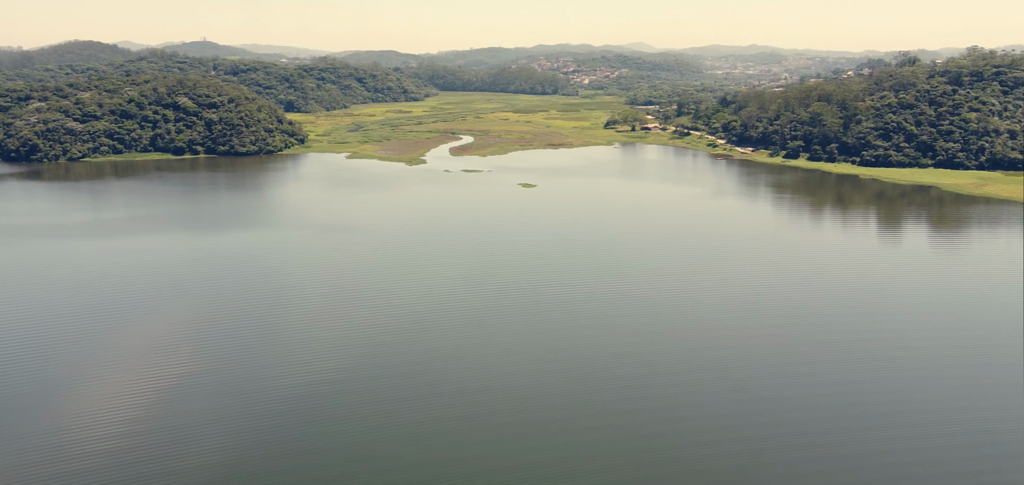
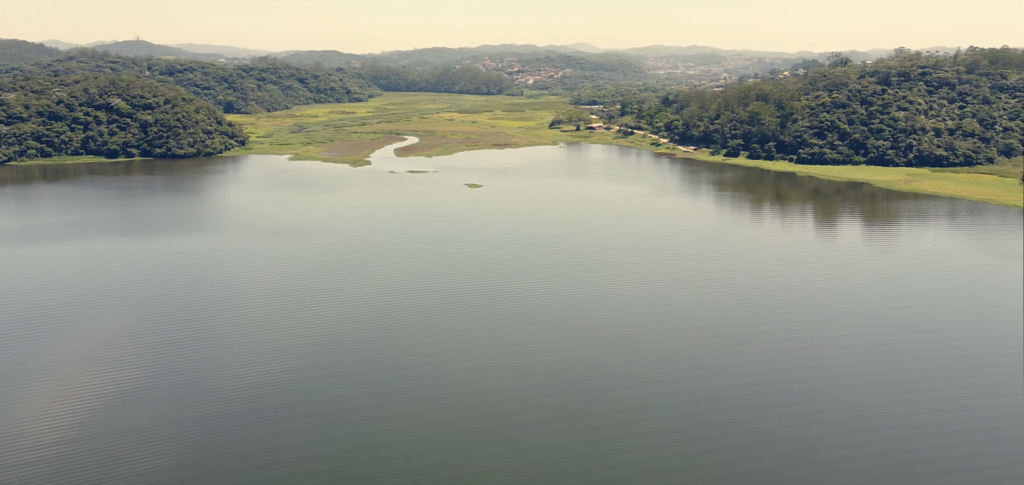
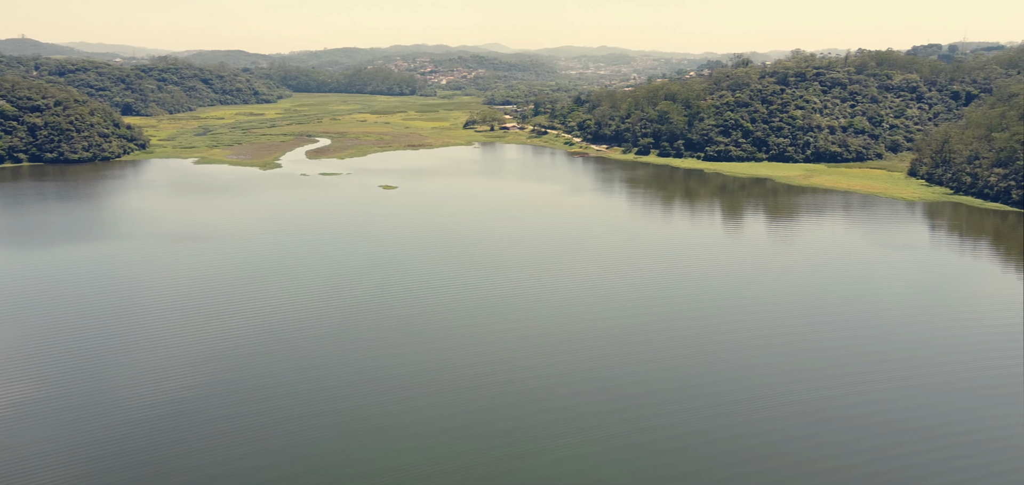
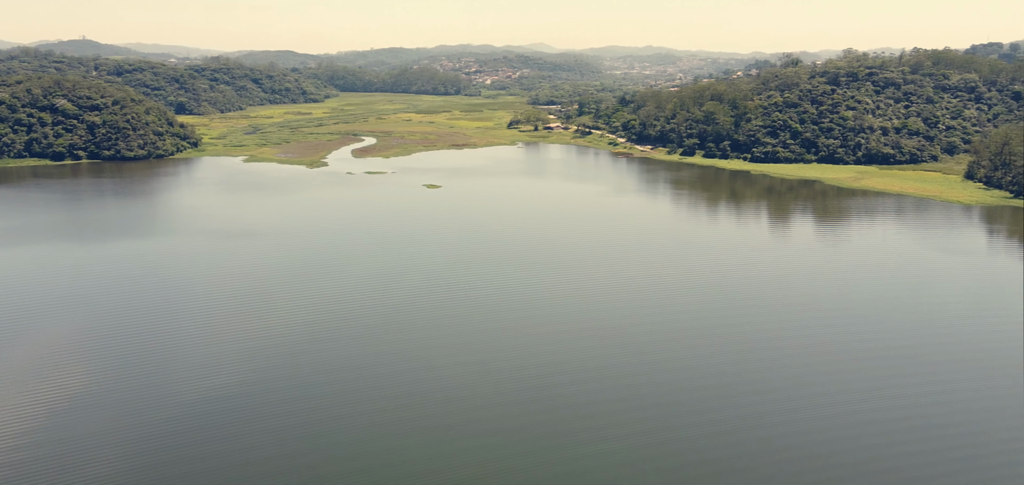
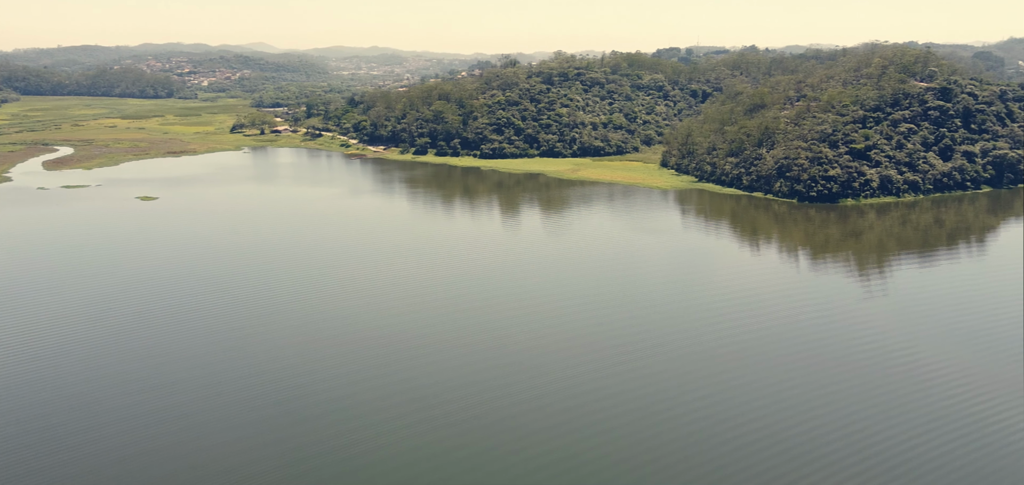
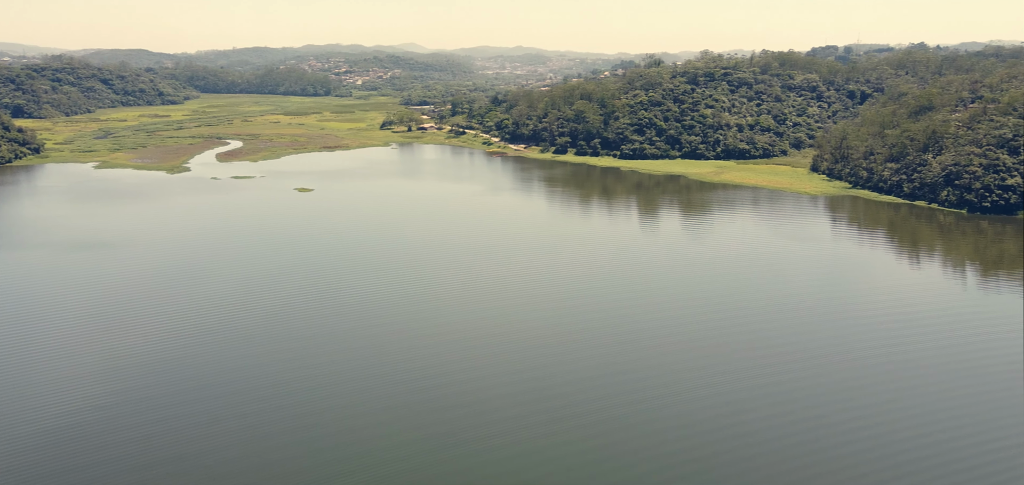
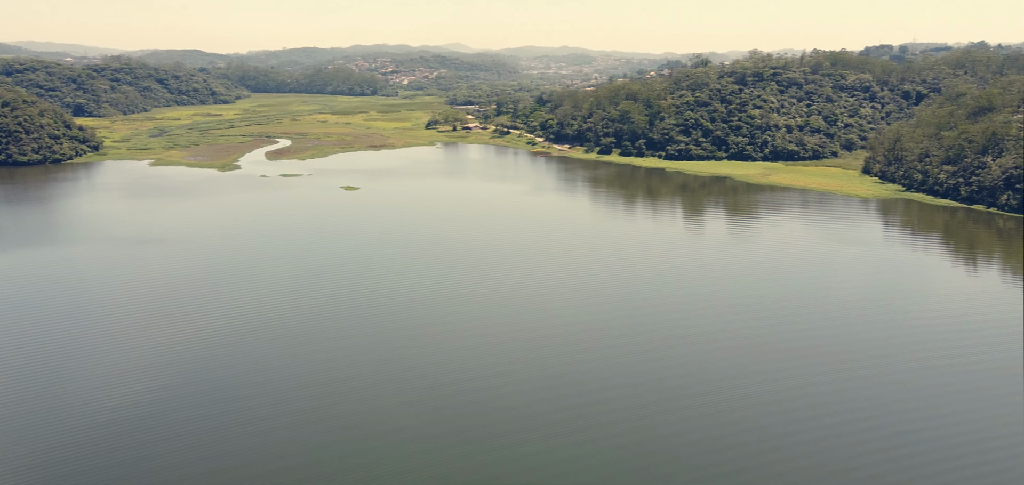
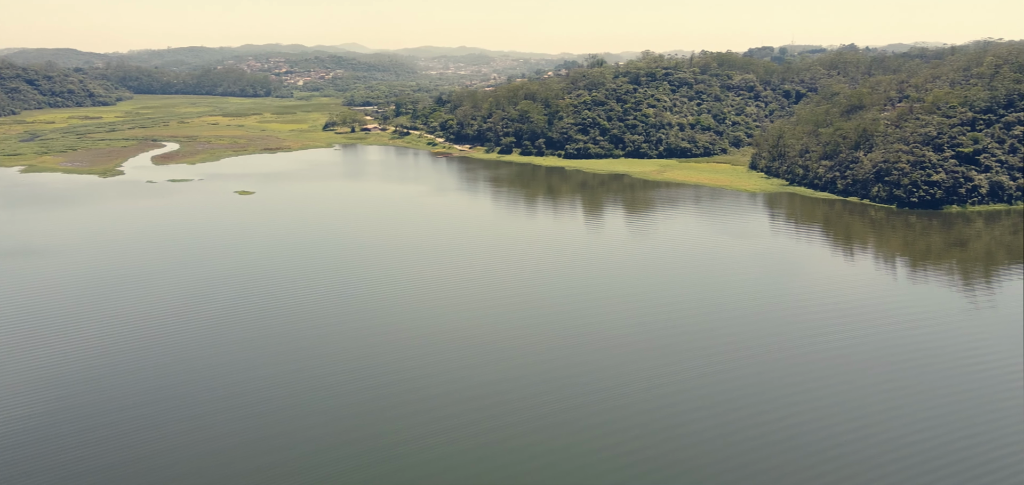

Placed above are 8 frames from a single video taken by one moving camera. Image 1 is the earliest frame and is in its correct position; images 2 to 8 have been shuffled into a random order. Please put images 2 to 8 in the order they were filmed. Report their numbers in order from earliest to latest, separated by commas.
2, 4, 3, 7, 6, 8, 5
